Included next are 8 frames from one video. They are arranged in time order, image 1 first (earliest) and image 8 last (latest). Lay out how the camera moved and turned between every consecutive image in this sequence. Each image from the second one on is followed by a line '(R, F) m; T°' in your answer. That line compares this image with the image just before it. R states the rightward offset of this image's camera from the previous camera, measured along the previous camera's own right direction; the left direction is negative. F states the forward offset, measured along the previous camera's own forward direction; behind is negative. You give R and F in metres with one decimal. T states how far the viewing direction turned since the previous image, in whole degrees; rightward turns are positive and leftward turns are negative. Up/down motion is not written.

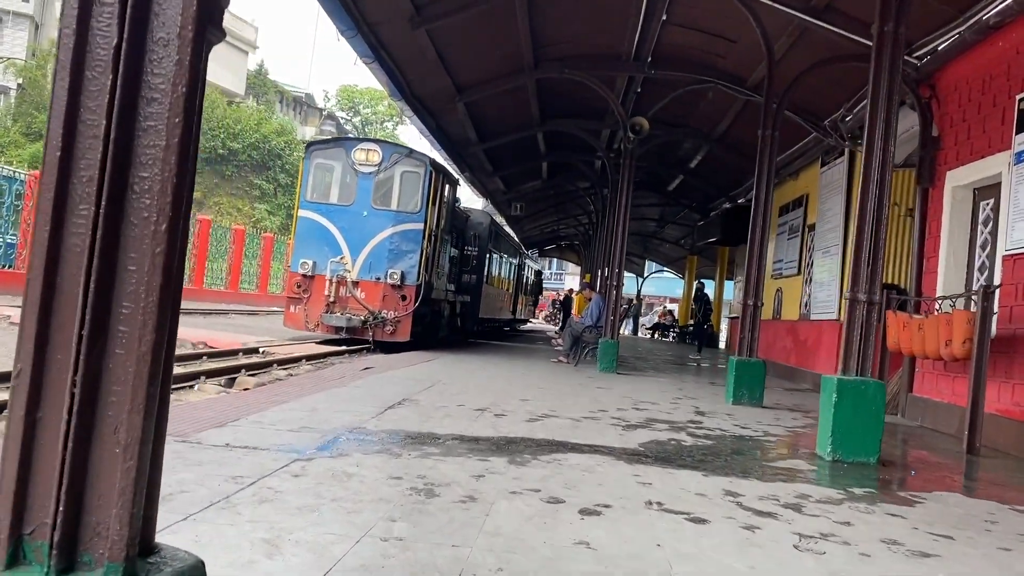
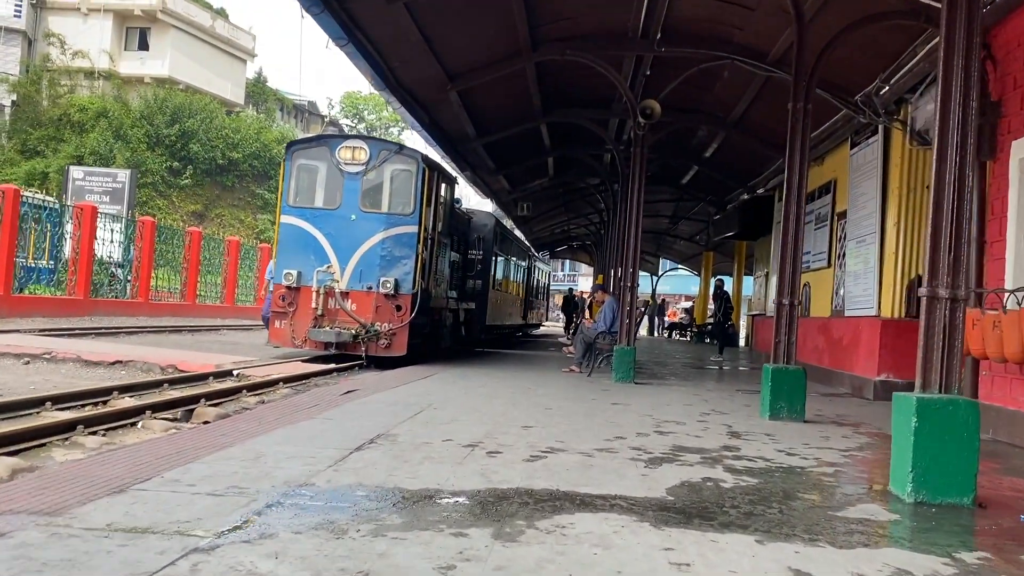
(+0.1, +1.1) m; -1°
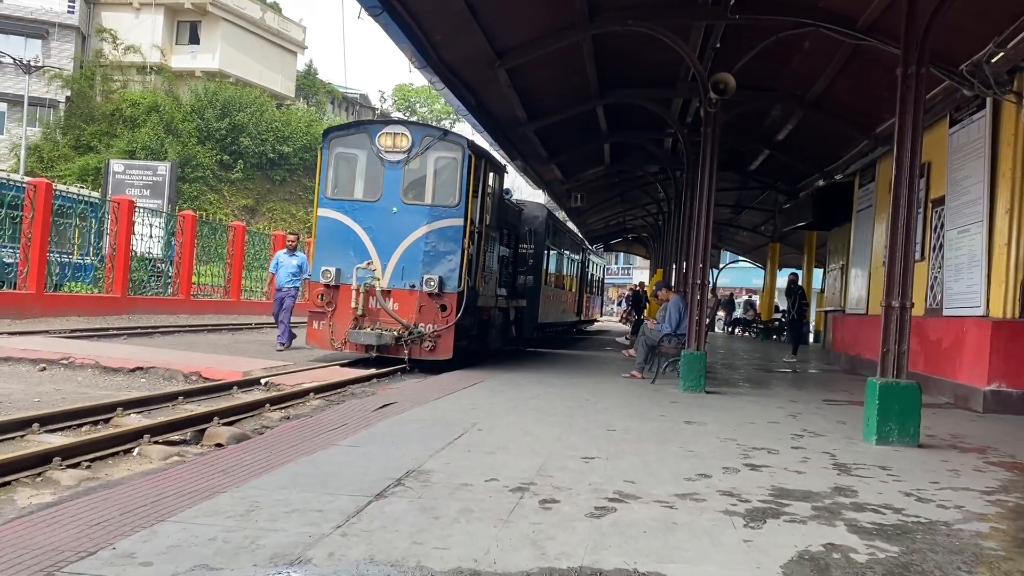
(0.0, +1.0) m; -4°
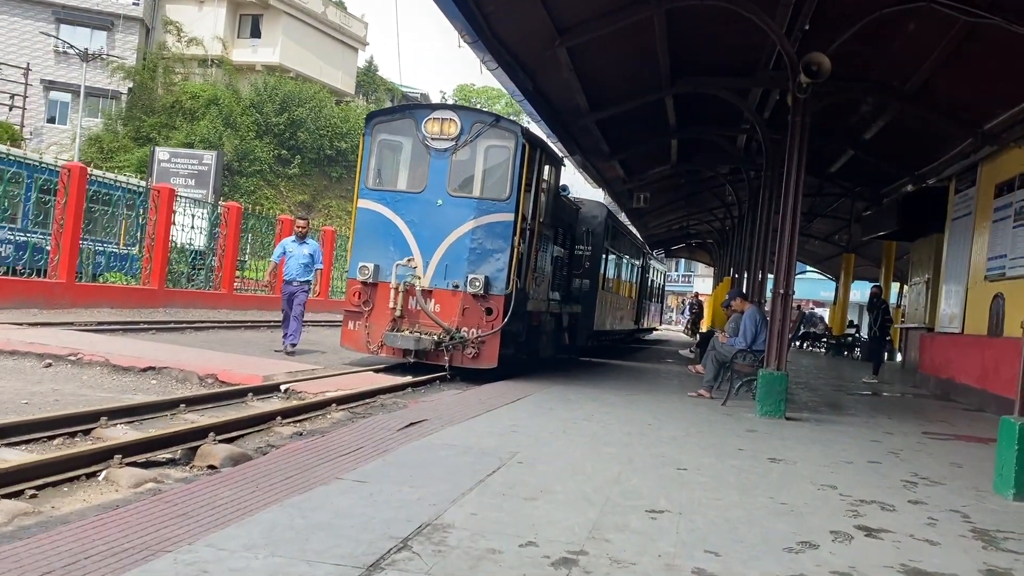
(0.0, +1.1) m; -4°
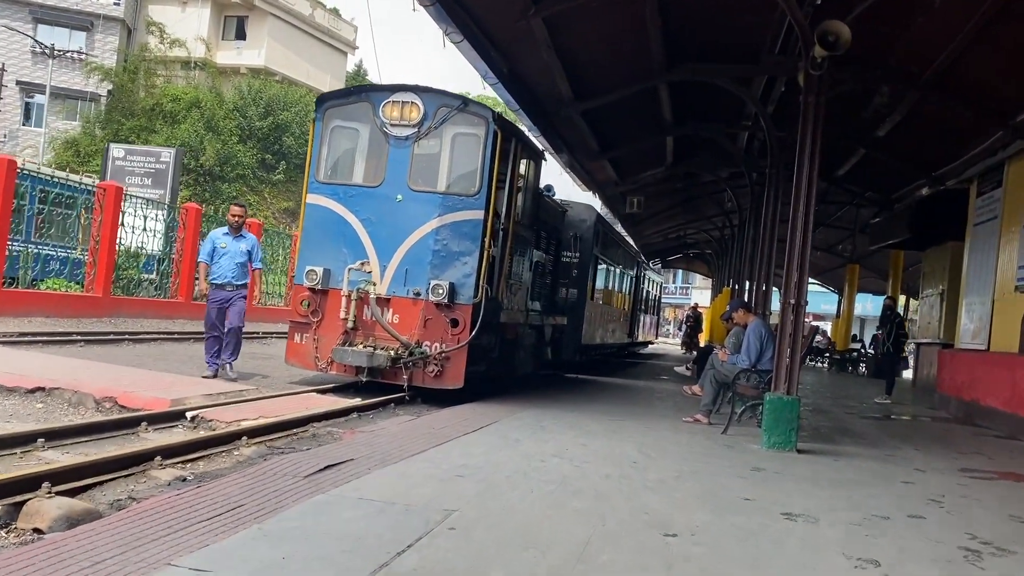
(+0.3, +1.3) m; 0°
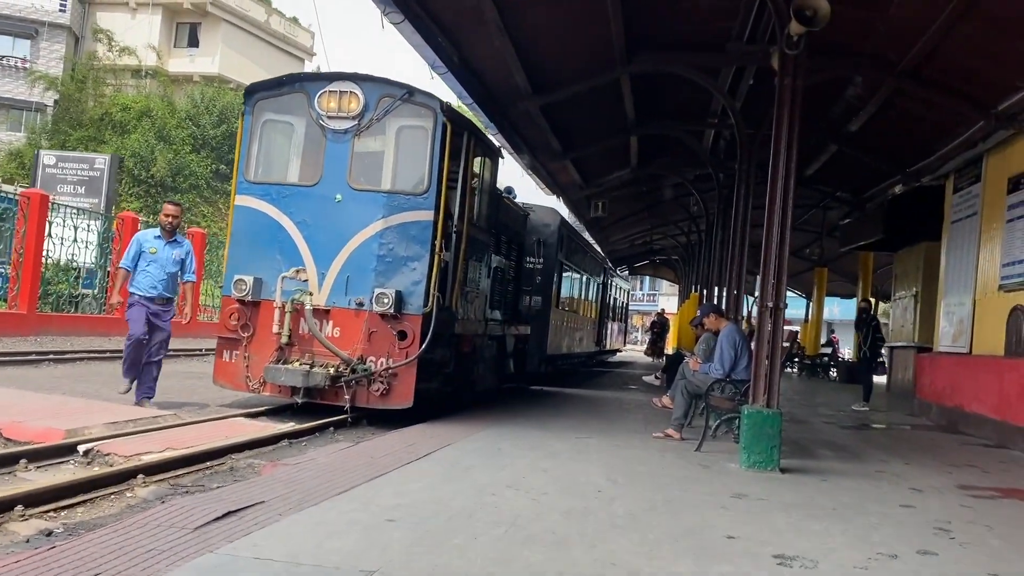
(+0.2, +0.8) m; +2°
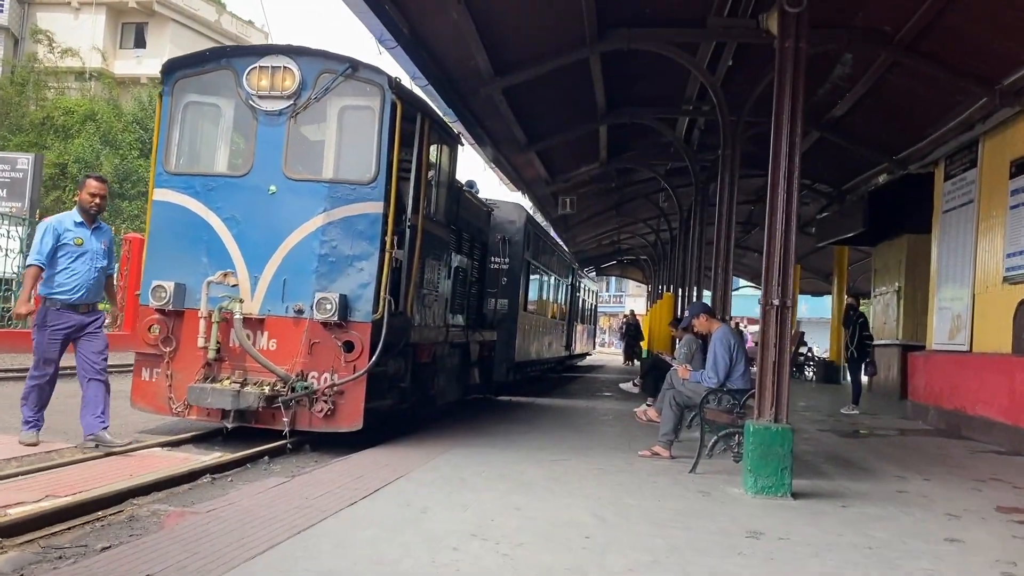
(0.0, +1.0) m; +2°
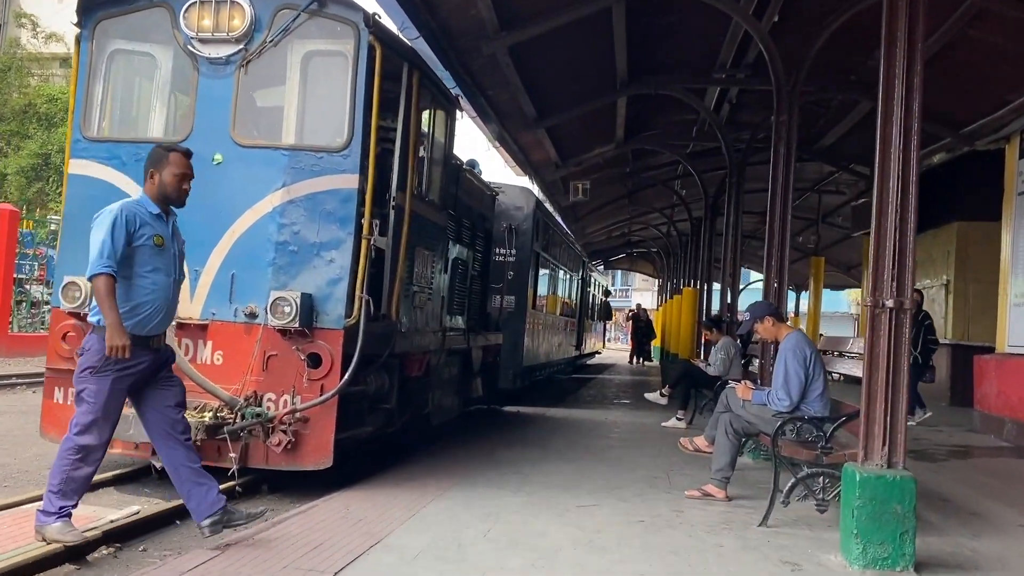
(-0.1, +1.5) m; 0°
